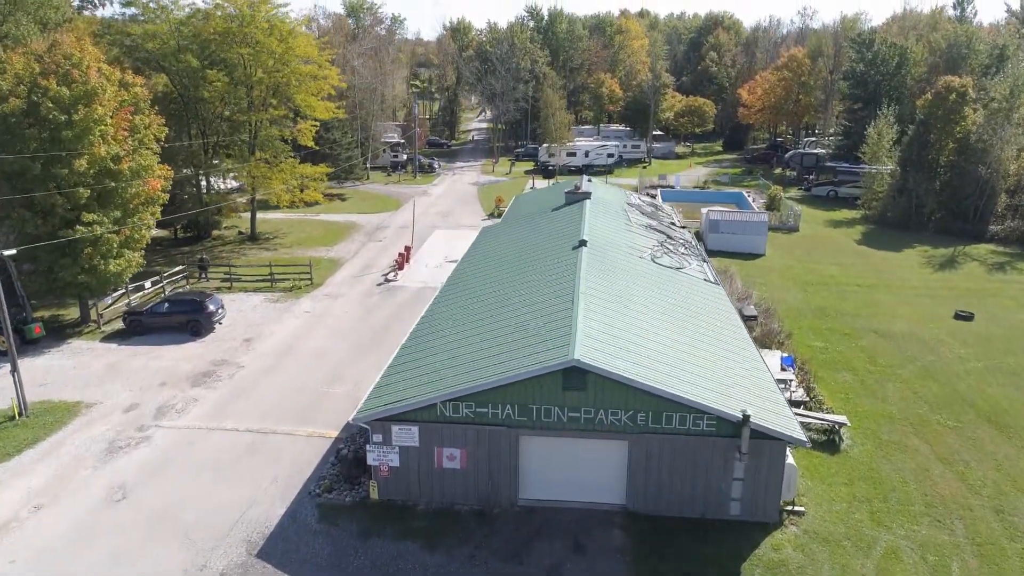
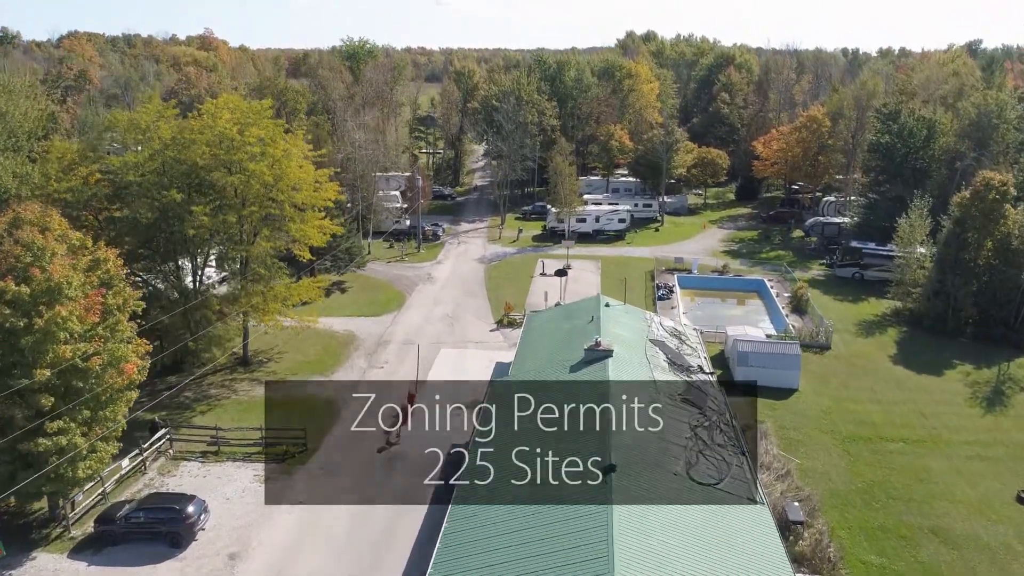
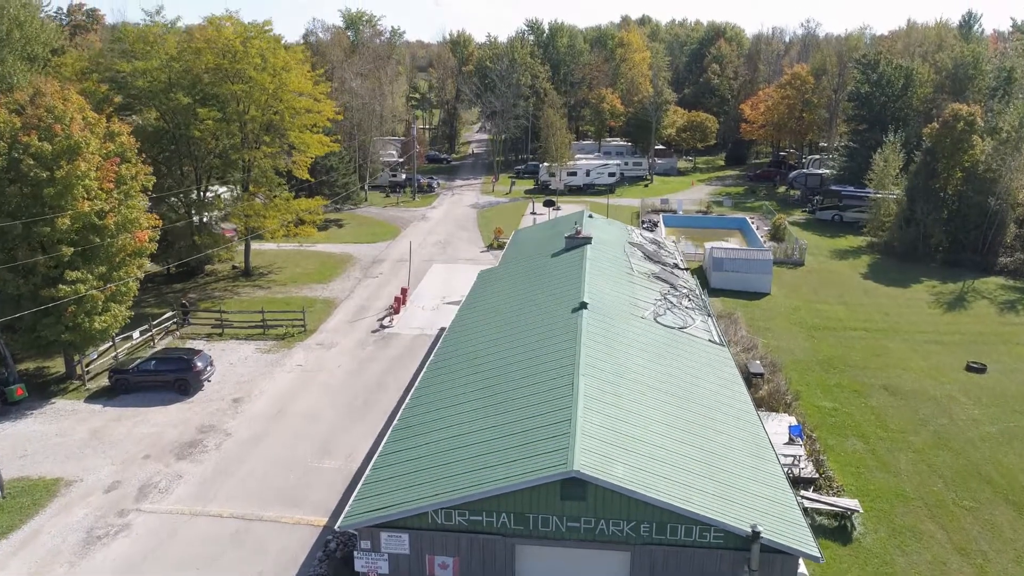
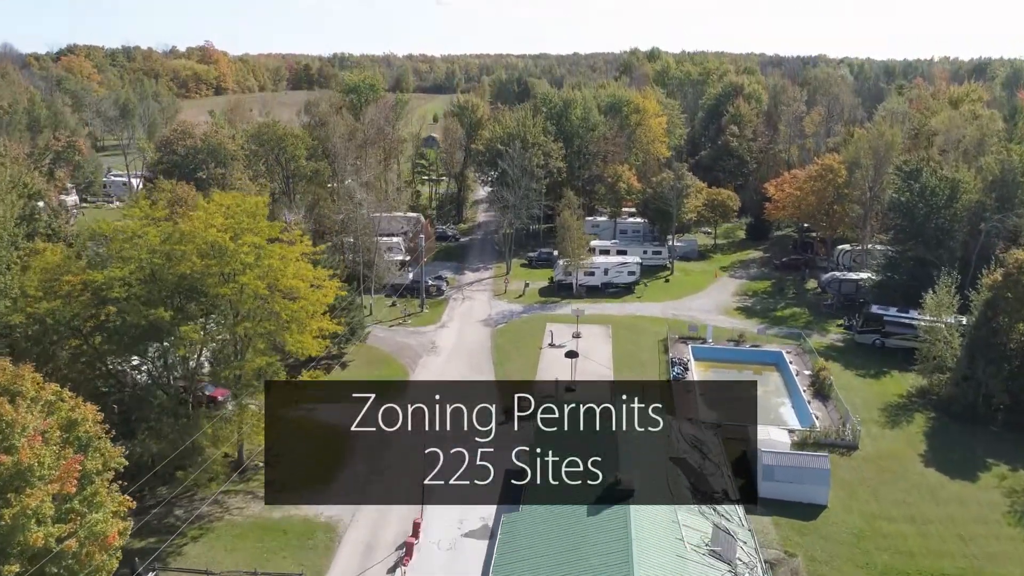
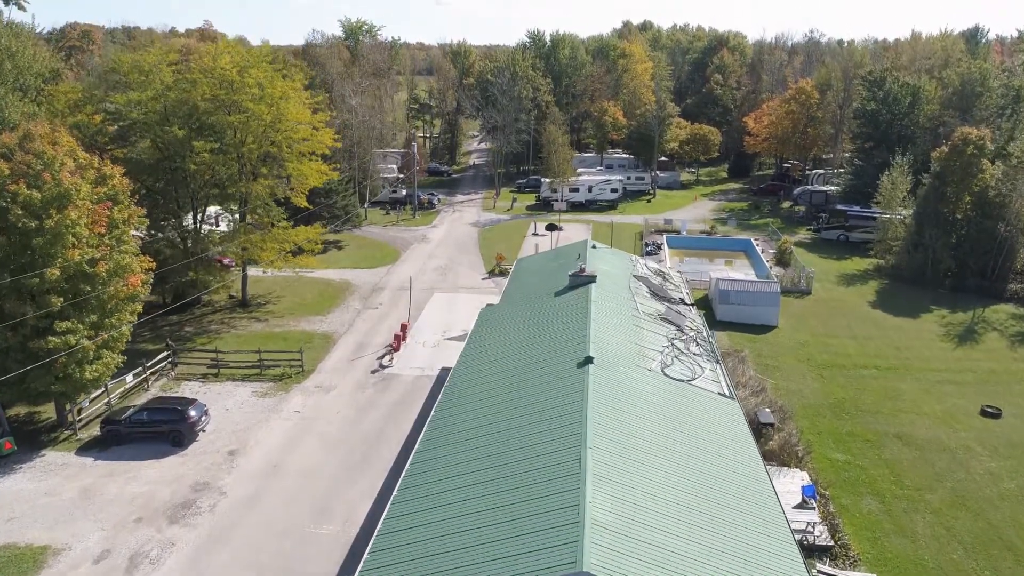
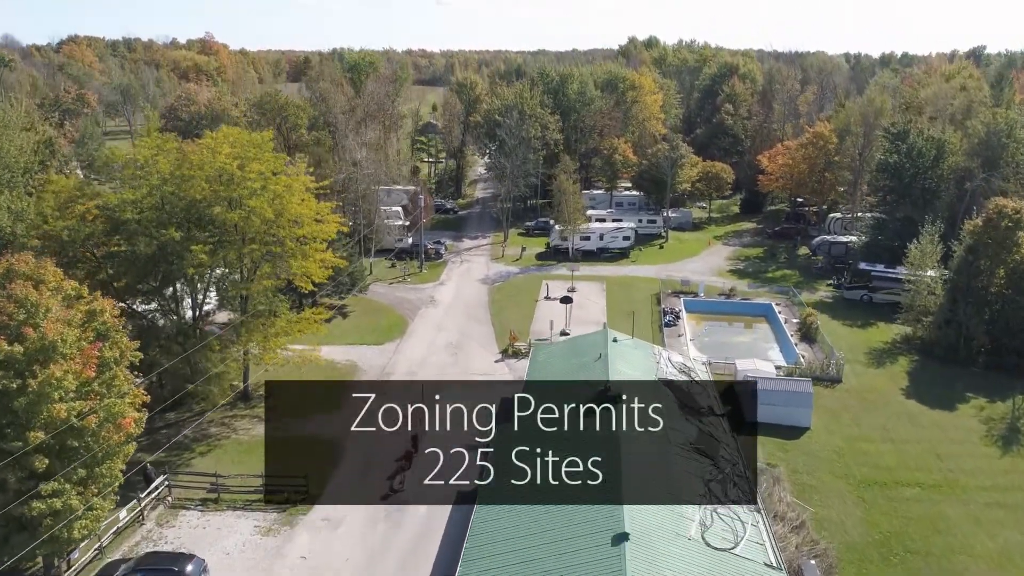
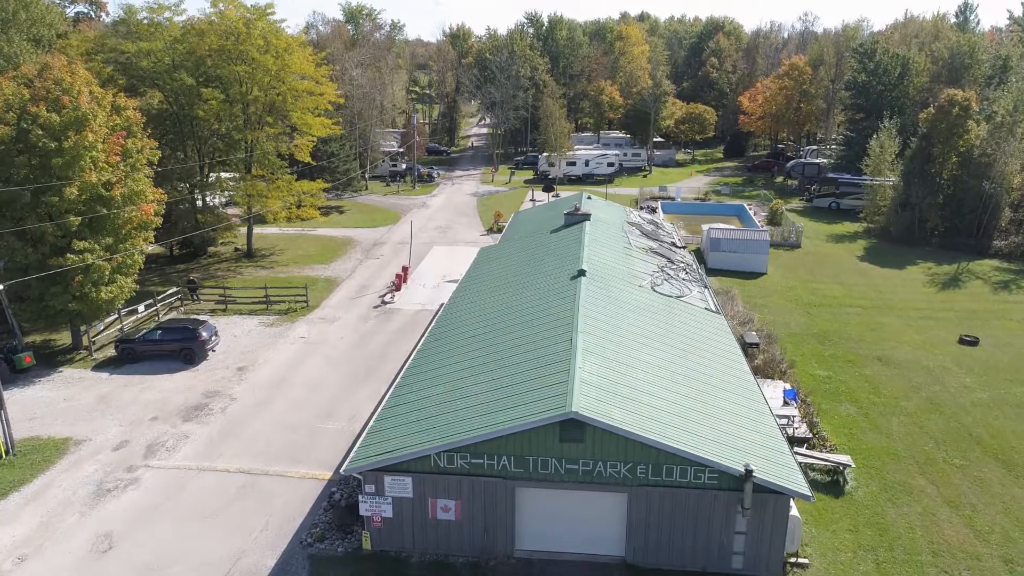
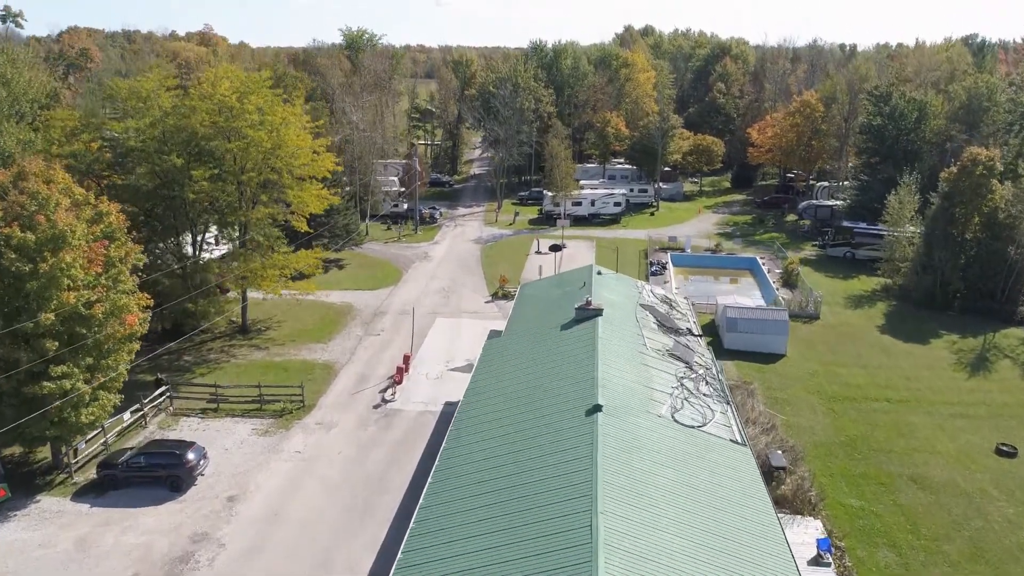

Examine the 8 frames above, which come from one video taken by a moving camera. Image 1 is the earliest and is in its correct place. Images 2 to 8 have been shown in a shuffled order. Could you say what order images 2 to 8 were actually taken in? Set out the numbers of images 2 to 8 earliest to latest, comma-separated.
7, 3, 5, 8, 2, 6, 4
